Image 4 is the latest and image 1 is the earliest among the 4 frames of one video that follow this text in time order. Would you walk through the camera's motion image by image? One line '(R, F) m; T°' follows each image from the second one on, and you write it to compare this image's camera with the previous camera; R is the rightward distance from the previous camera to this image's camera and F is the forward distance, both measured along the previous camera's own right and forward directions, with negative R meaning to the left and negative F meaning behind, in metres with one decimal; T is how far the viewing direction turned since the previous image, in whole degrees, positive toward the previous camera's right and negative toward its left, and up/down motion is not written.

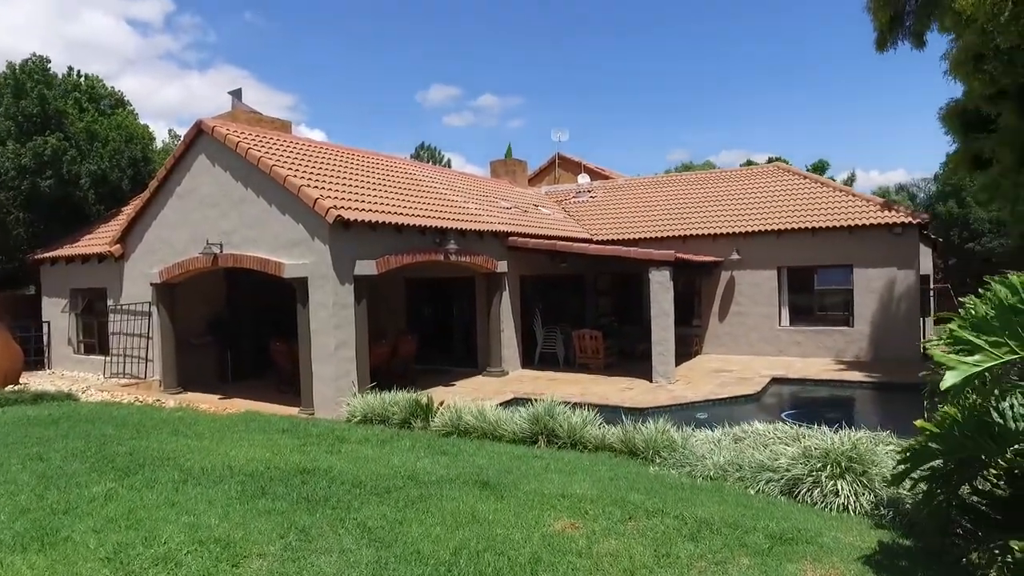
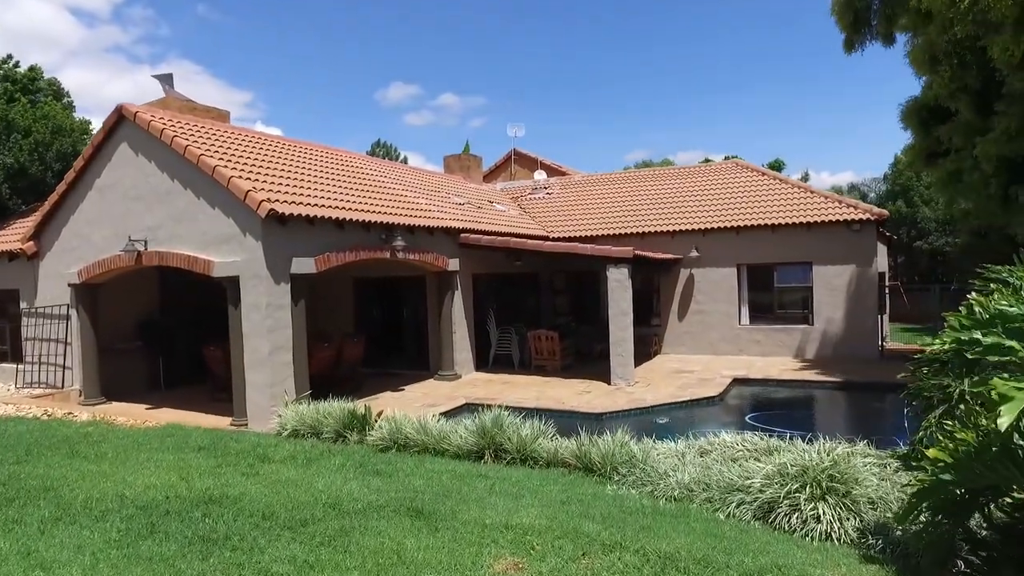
(+0.2, +0.8) m; +3°
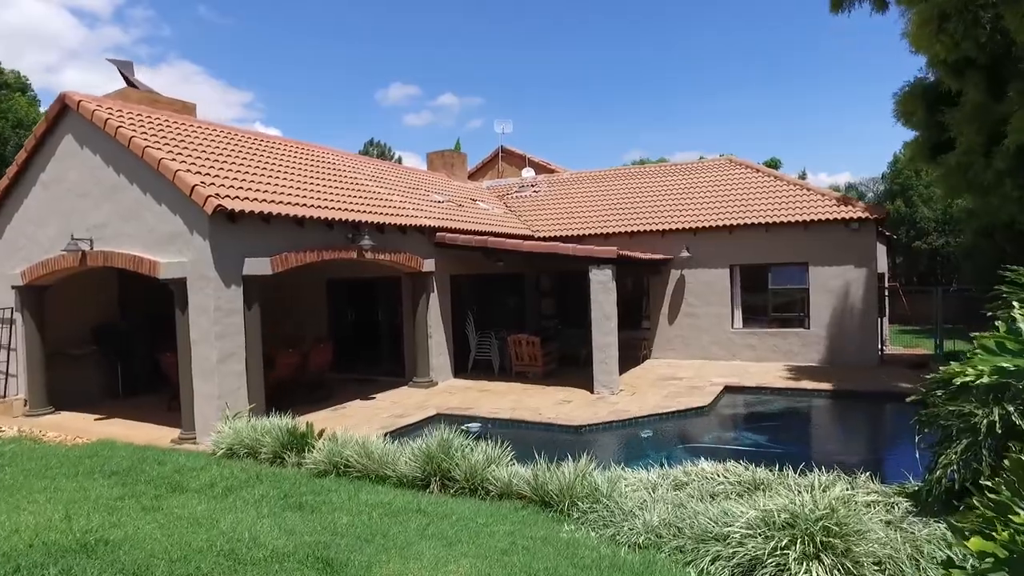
(+0.5, +1.0) m; 0°
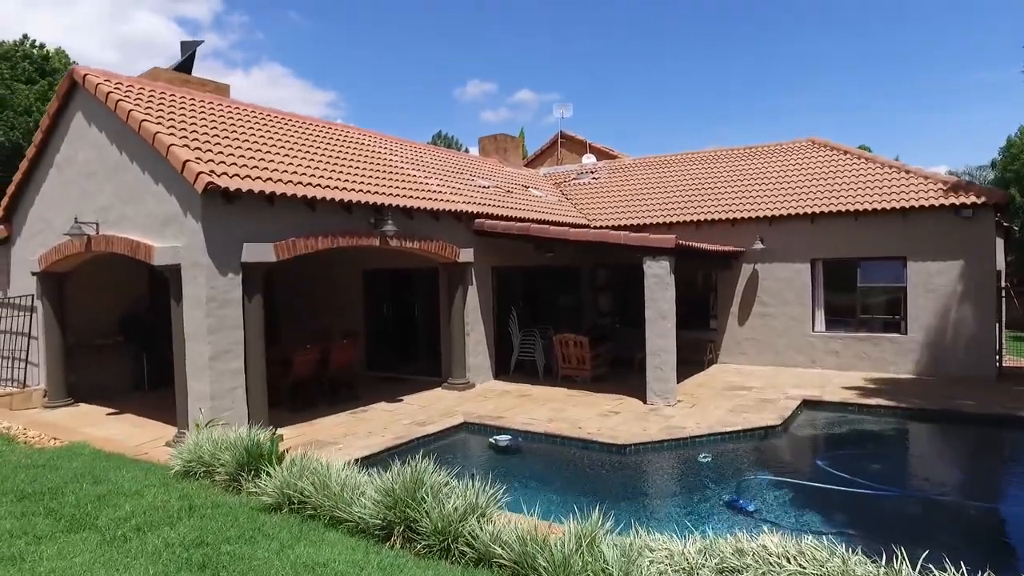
(+0.6, +1.8) m; -6°
